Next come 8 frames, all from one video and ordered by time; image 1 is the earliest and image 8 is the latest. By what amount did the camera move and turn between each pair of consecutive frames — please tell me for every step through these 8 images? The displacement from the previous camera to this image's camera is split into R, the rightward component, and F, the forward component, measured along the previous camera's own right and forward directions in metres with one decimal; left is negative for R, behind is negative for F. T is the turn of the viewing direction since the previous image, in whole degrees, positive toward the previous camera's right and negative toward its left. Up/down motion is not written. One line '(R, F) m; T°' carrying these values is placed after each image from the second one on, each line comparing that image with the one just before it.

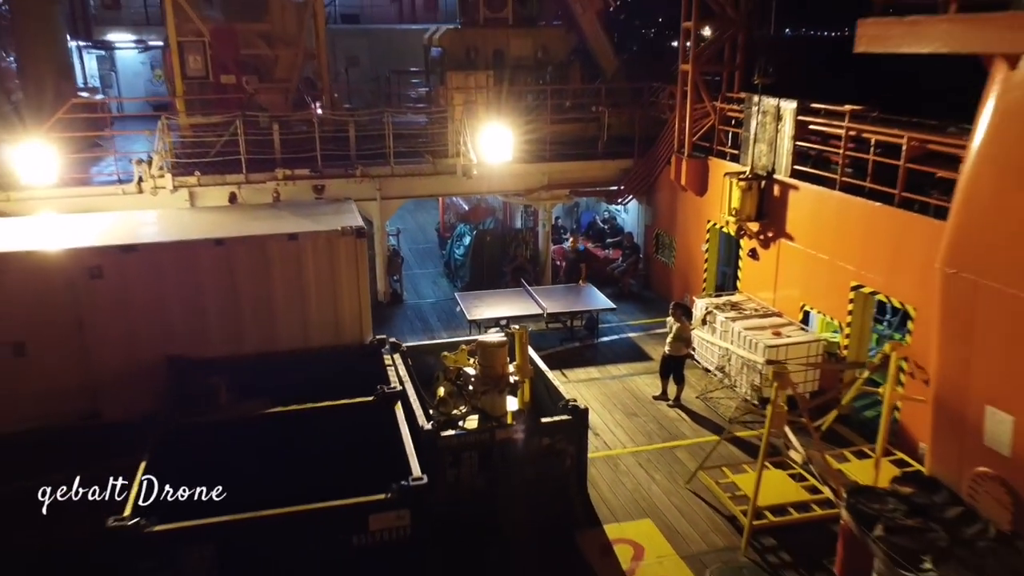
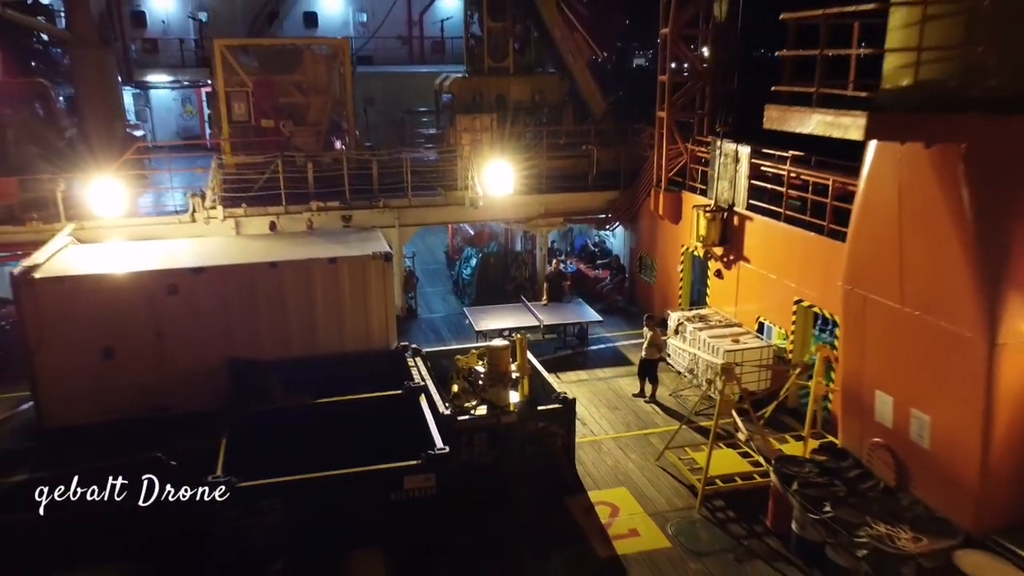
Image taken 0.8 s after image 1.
(0.0, -1.9) m; 0°
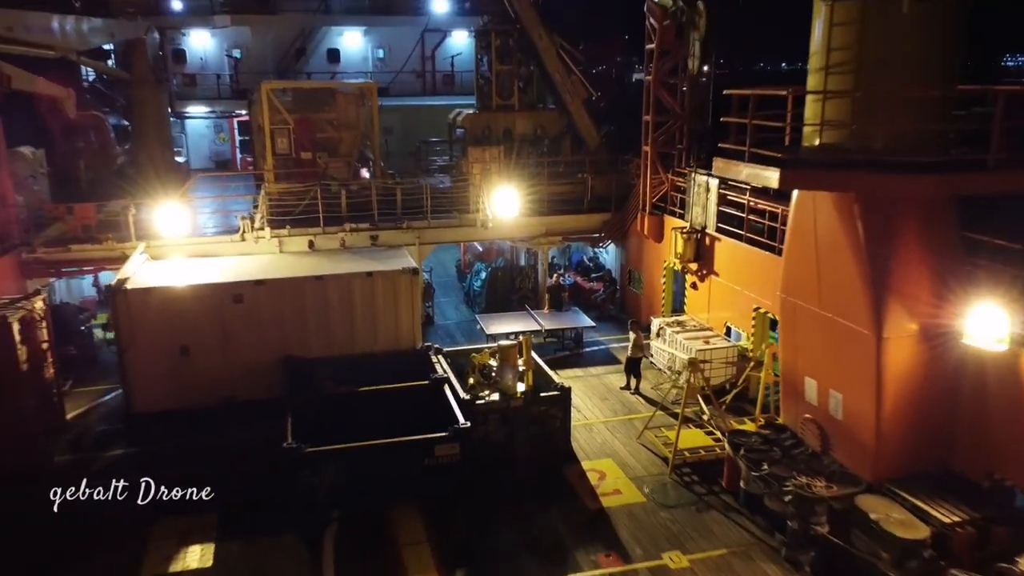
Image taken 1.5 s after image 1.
(-0.1, -2.2) m; 0°
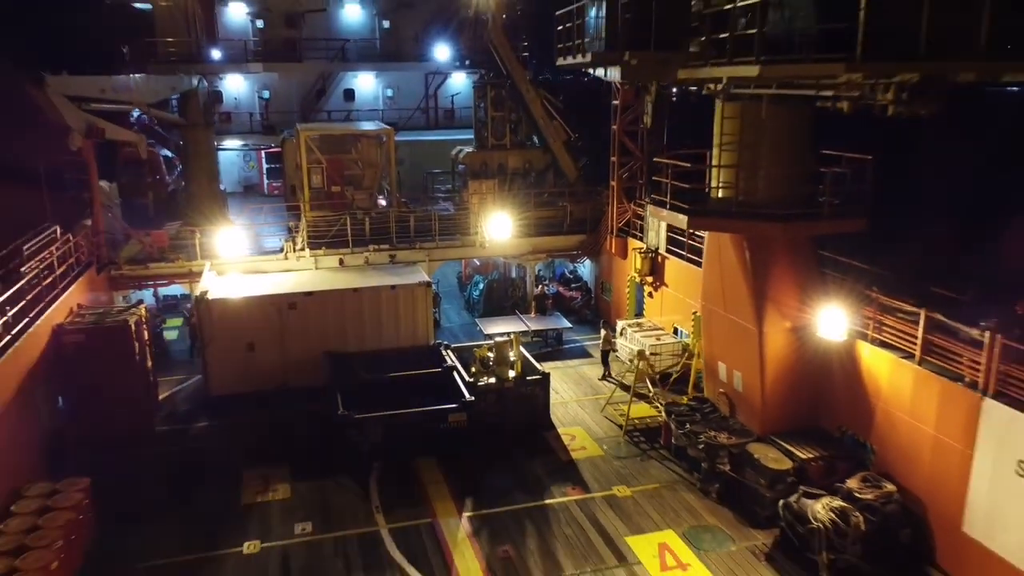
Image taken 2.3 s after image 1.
(0.0, -3.7) m; +1°
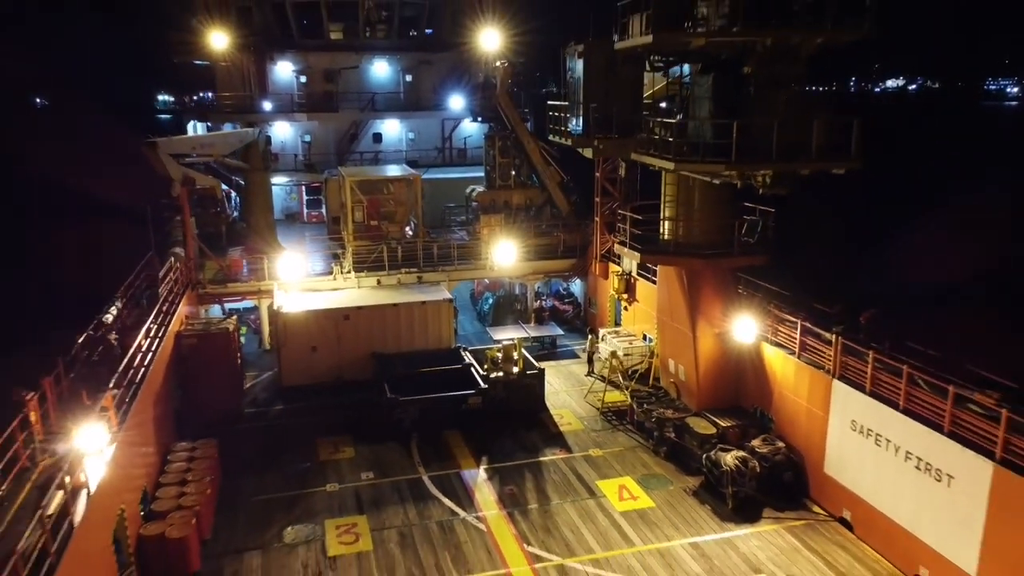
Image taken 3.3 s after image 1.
(0.0, -4.8) m; 0°
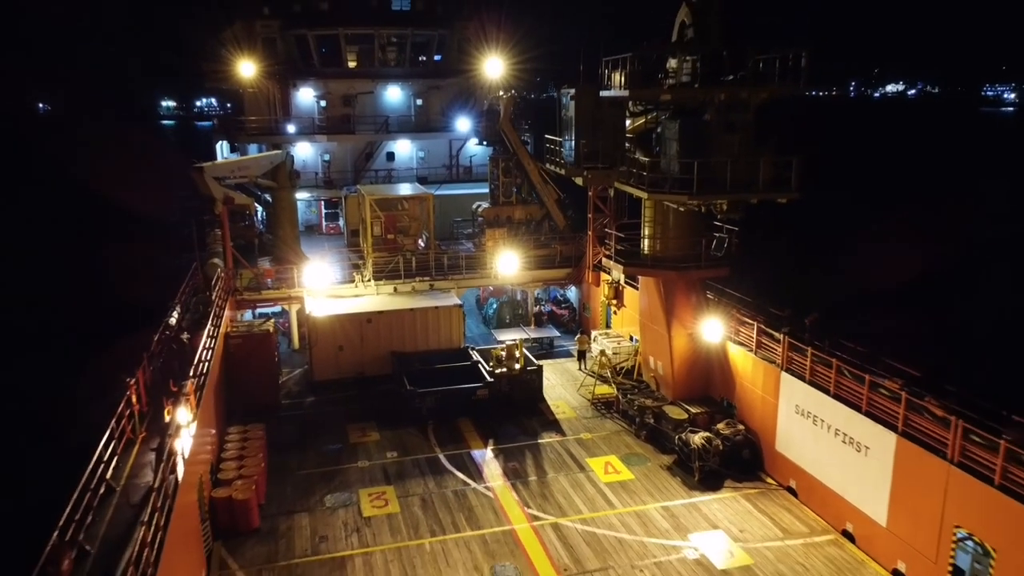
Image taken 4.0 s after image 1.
(0.0, -3.0) m; 0°
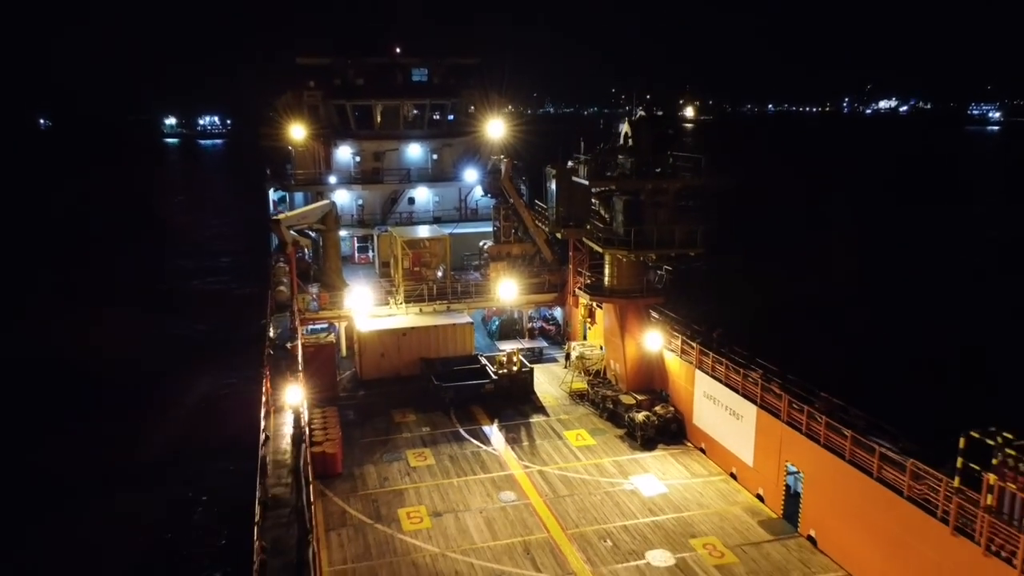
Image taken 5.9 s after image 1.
(-0.1, -8.1) m; 0°
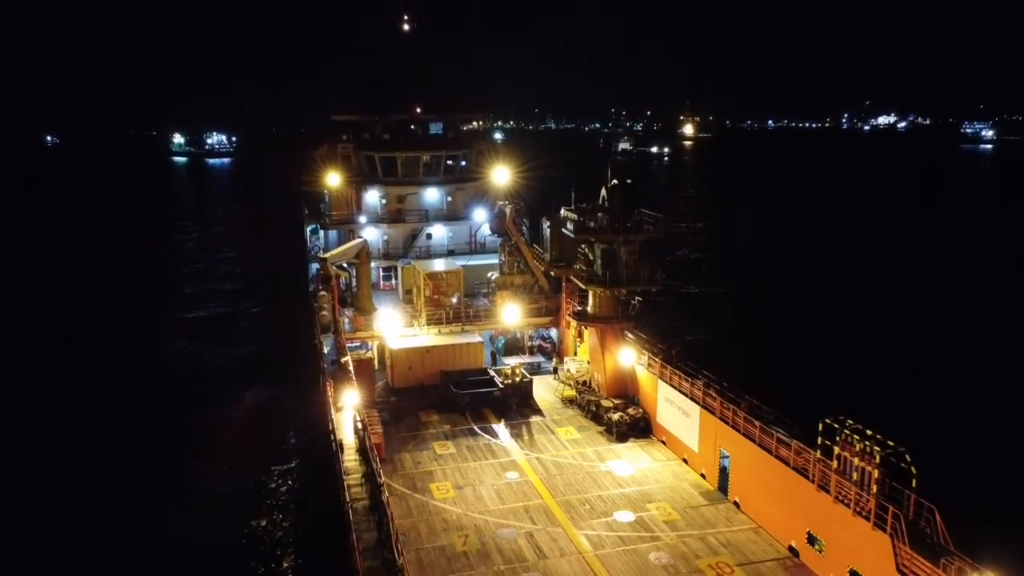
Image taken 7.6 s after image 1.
(-0.1, -7.3) m; 0°
